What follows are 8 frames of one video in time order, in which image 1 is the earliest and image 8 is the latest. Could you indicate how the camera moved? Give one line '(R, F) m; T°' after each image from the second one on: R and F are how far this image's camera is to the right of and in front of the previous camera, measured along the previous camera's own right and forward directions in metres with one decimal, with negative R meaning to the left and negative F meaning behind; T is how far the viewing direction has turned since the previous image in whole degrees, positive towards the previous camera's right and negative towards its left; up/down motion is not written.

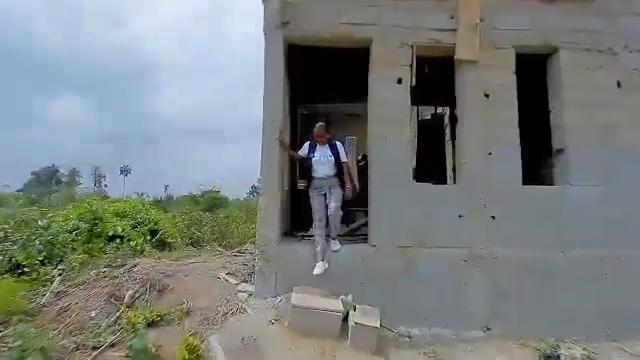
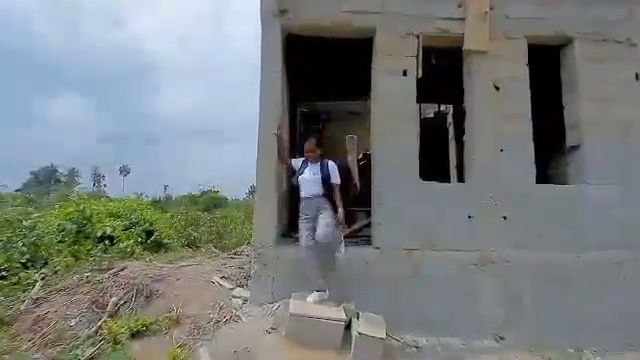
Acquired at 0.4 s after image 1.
(0.0, +0.4) m; 0°
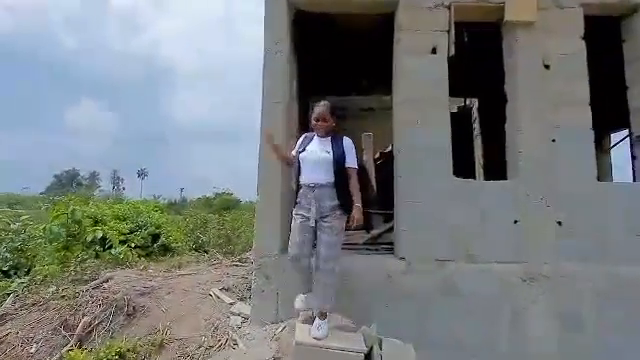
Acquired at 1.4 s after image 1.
(0.0, +0.9) m; -2°
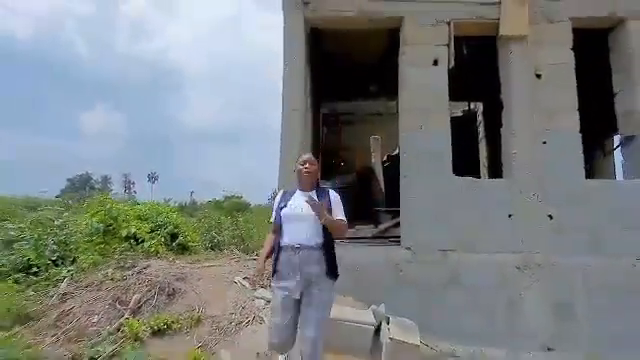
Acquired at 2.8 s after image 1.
(-0.1, -0.7) m; -1°
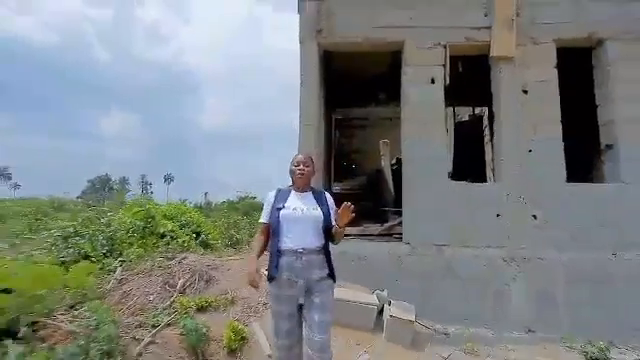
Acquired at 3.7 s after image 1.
(0.0, -0.9) m; -2°
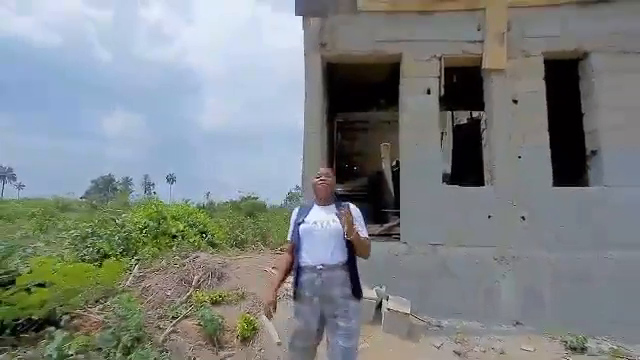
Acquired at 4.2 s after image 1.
(0.0, -0.5) m; 0°
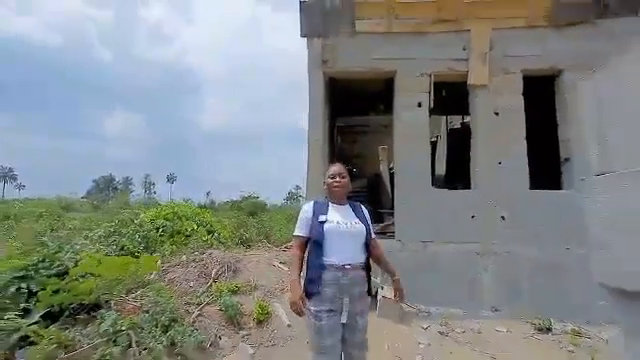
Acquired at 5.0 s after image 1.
(-0.1, -0.9) m; 0°
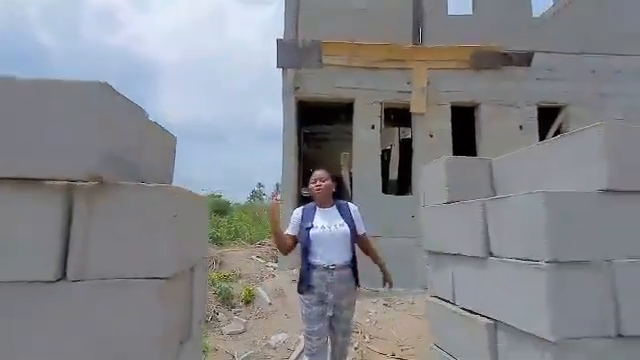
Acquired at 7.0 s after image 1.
(-0.3, -1.7) m; +7°
